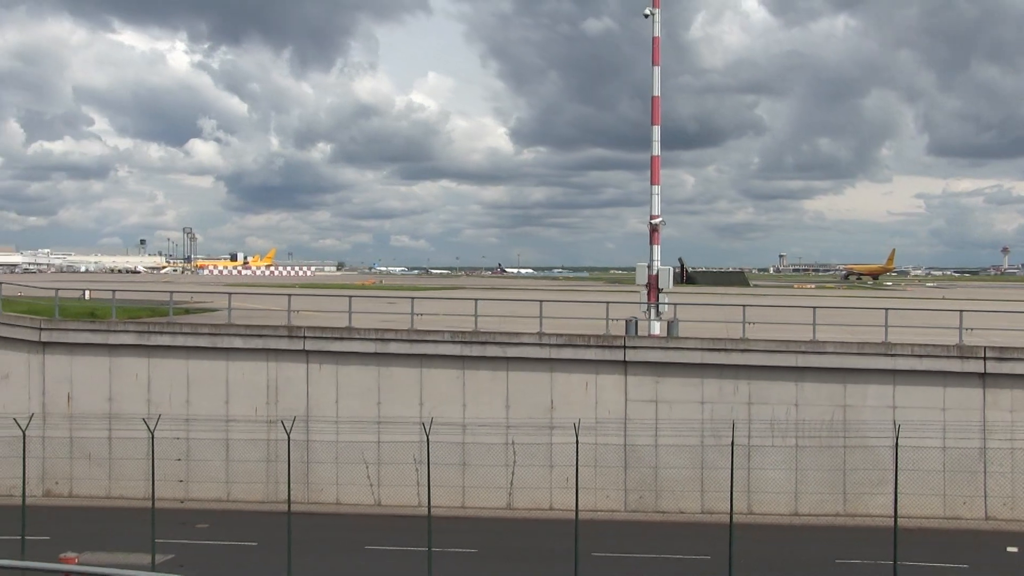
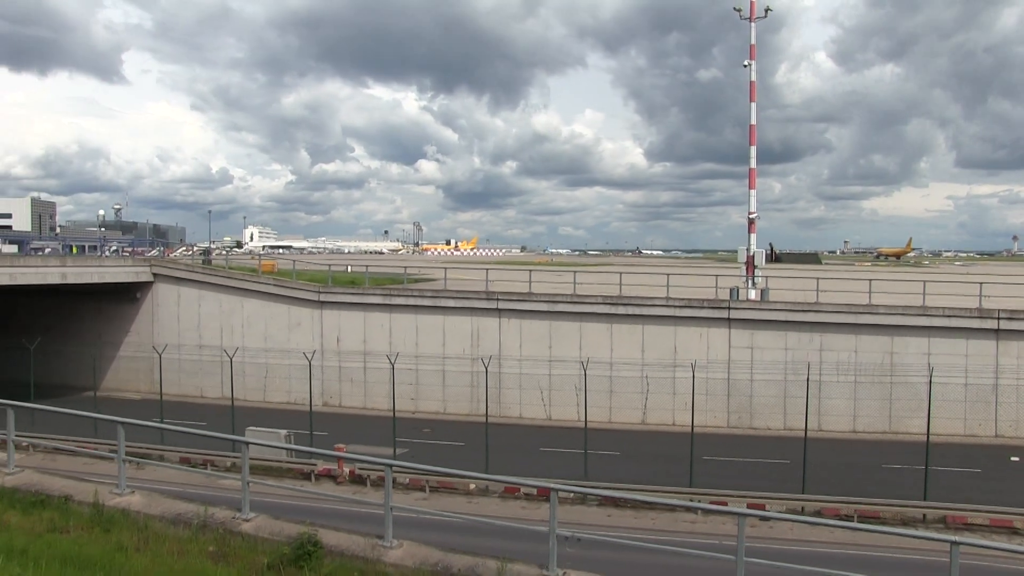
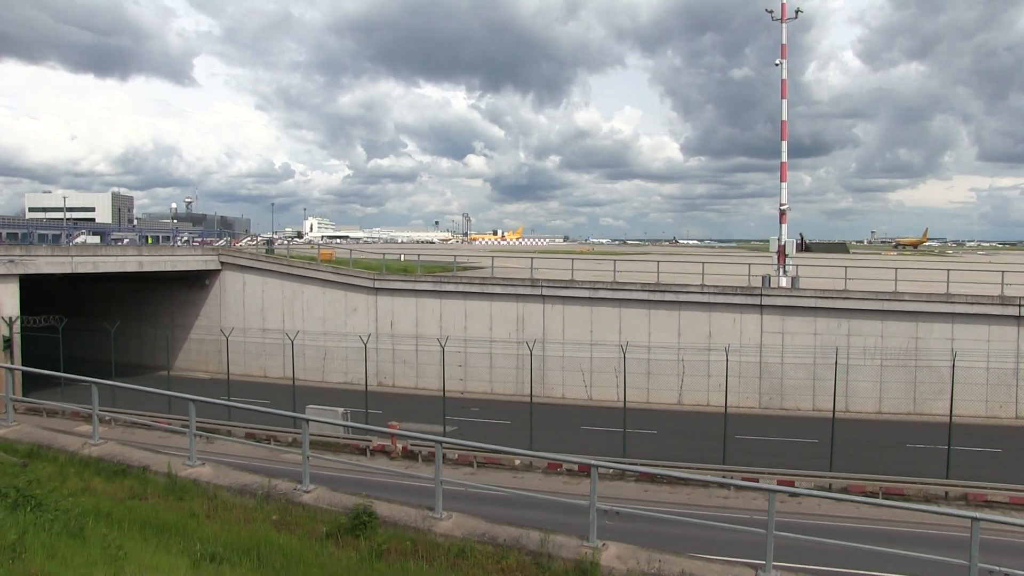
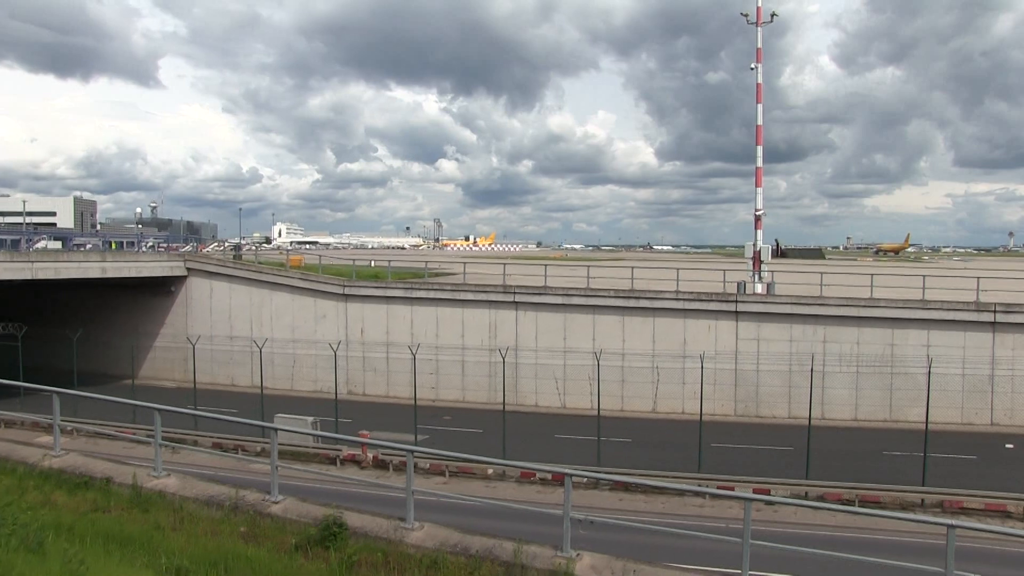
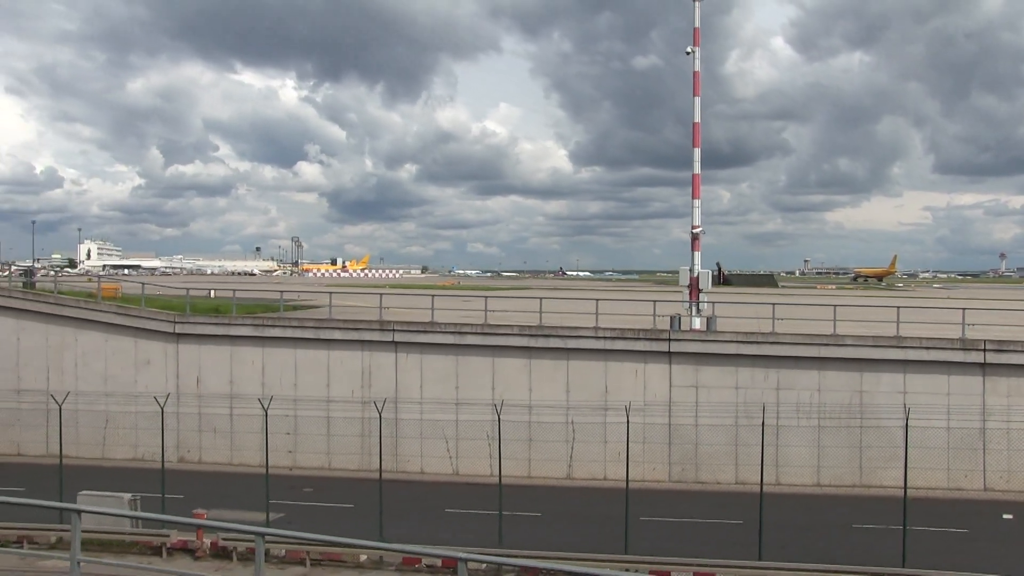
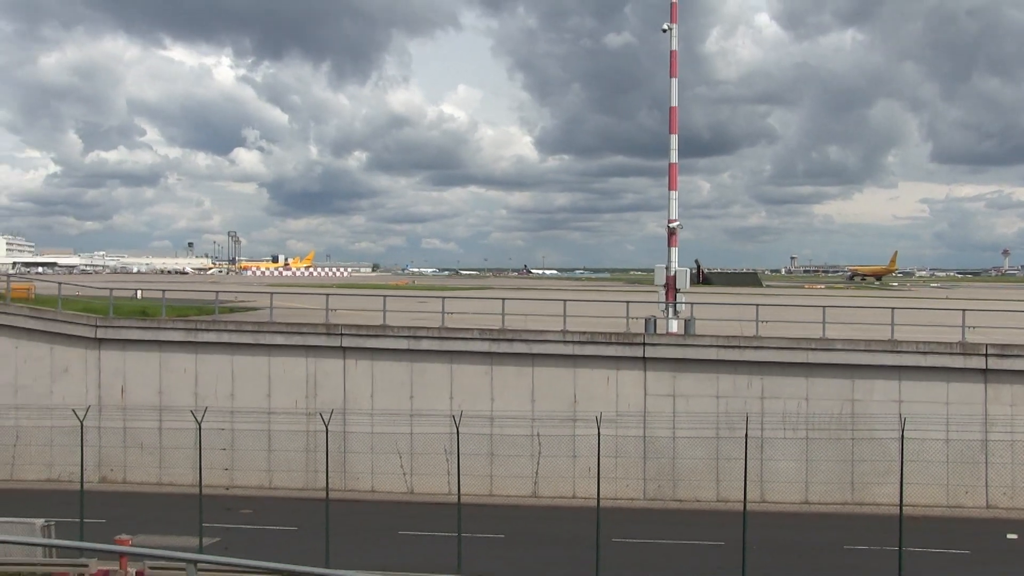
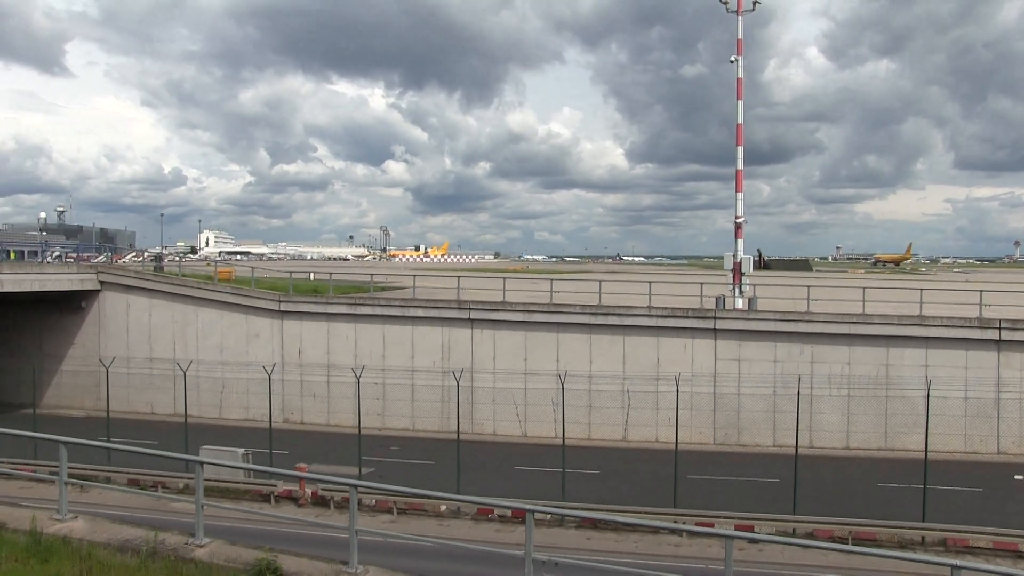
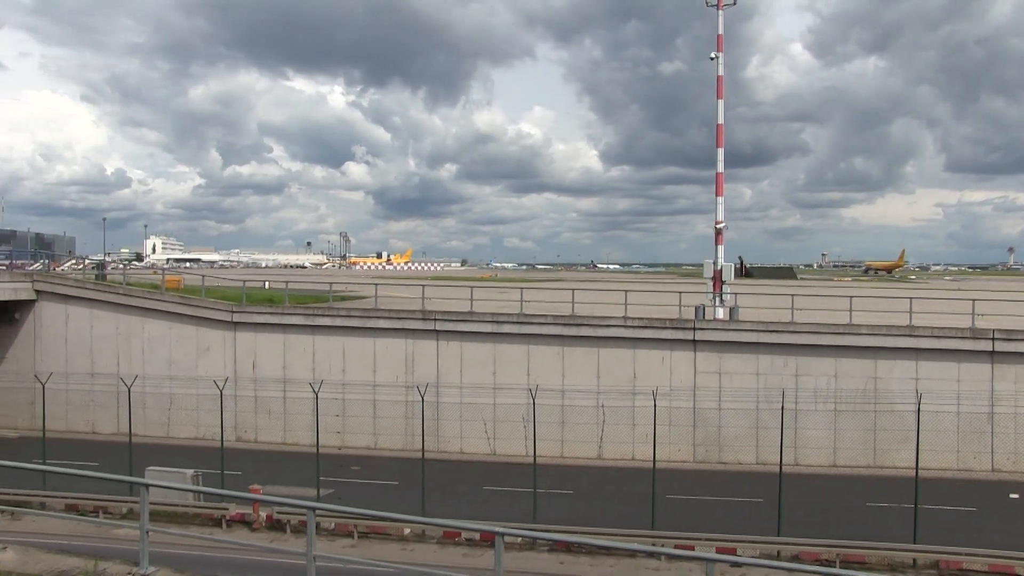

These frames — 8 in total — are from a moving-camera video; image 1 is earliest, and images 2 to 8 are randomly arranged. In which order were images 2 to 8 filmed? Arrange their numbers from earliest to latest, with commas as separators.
6, 5, 8, 7, 2, 4, 3
